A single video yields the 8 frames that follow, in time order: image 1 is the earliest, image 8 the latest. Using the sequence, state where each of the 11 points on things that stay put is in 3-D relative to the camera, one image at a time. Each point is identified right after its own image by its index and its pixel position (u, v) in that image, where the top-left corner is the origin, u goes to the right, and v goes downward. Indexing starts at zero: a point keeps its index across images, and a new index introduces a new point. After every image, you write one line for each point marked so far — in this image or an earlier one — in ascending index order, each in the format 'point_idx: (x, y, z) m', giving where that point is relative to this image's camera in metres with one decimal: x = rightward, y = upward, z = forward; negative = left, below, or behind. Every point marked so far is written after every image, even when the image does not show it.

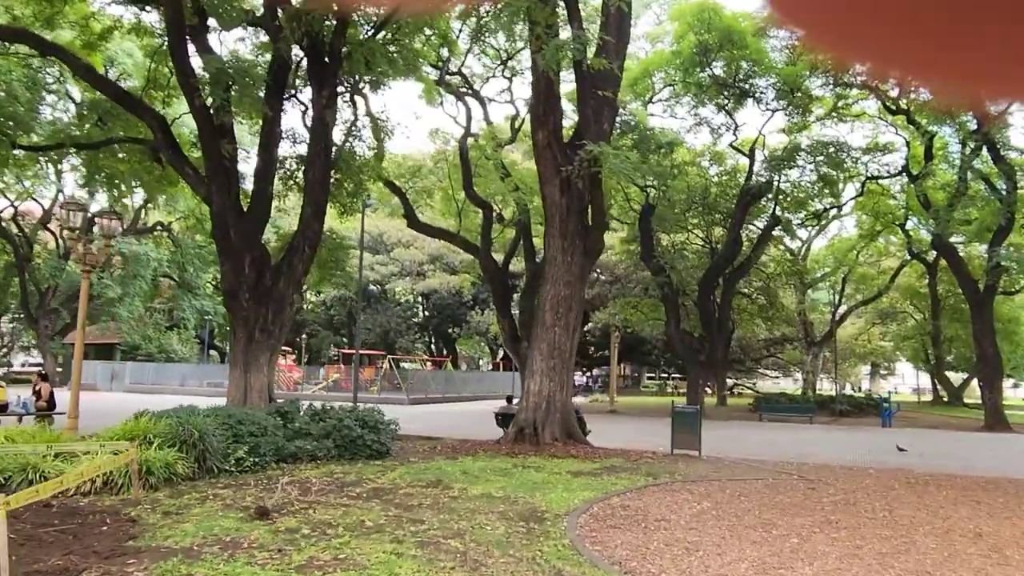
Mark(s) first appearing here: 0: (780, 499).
0: (+3.3, -2.7, +9.2) m
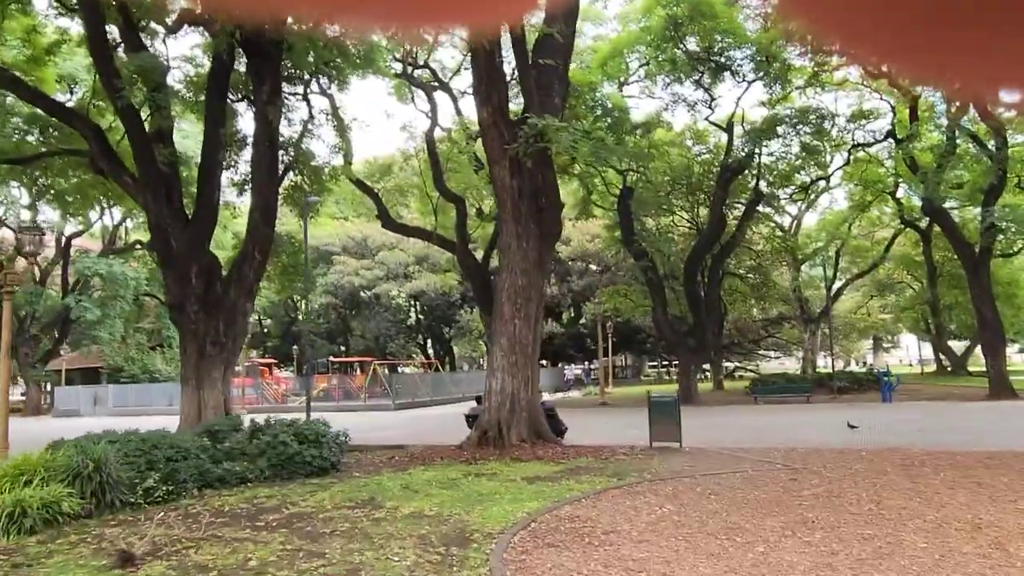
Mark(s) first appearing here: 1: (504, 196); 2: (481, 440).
0: (+2.7, -2.3, +8.2) m
1: (-0.1, +1.6, +12.9) m
2: (-0.6, -2.7, +12.7) m
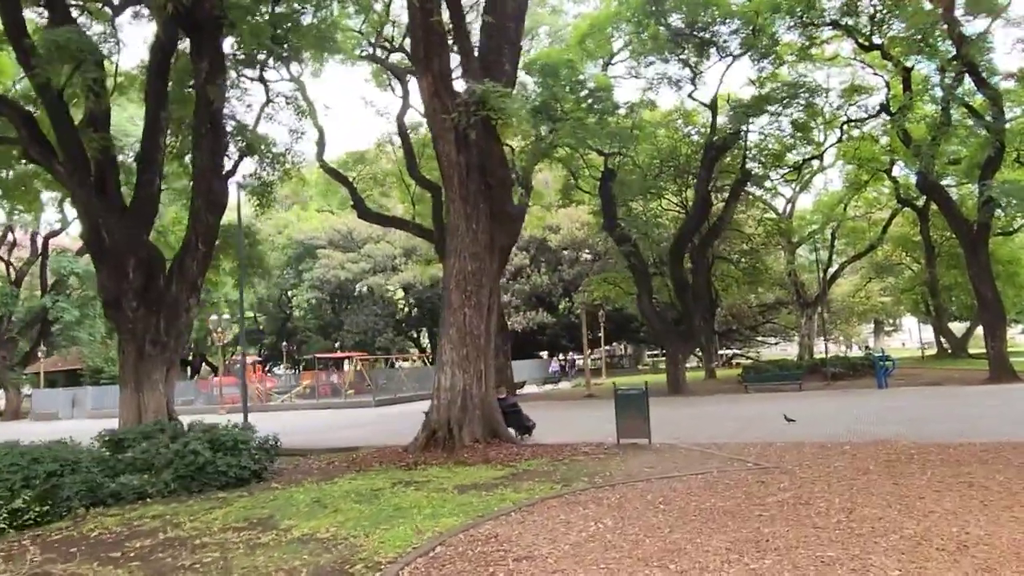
0: (+1.9, -2.1, +7.1) m
1: (-1.0, +1.8, +11.7) m
2: (-1.3, -2.4, +11.6) m
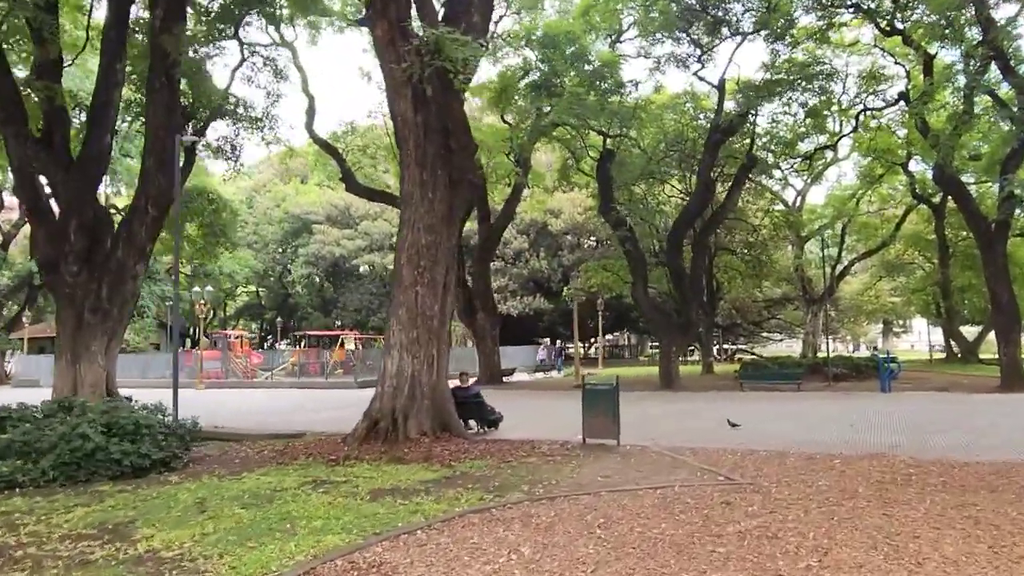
0: (+1.2, -1.9, +5.8) m
1: (-1.5, +2.2, +10.4) m
2: (-2.0, -2.1, +10.4) m
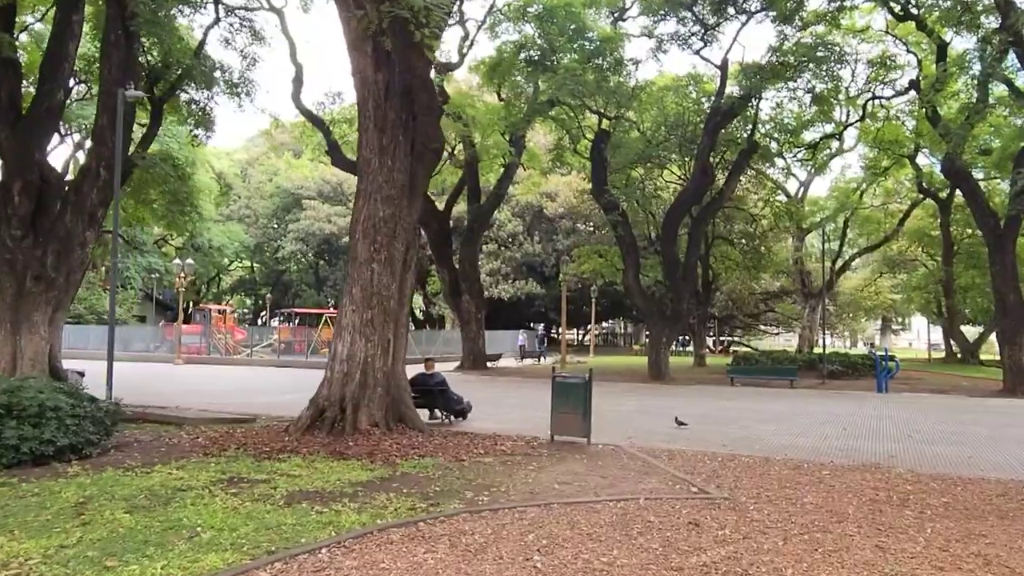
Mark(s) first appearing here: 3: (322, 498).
0: (+0.6, -1.8, +4.9) m
1: (-1.9, +2.5, +9.4) m
2: (-2.6, -1.7, +9.5) m
3: (-1.6, -1.8, +6.2) m
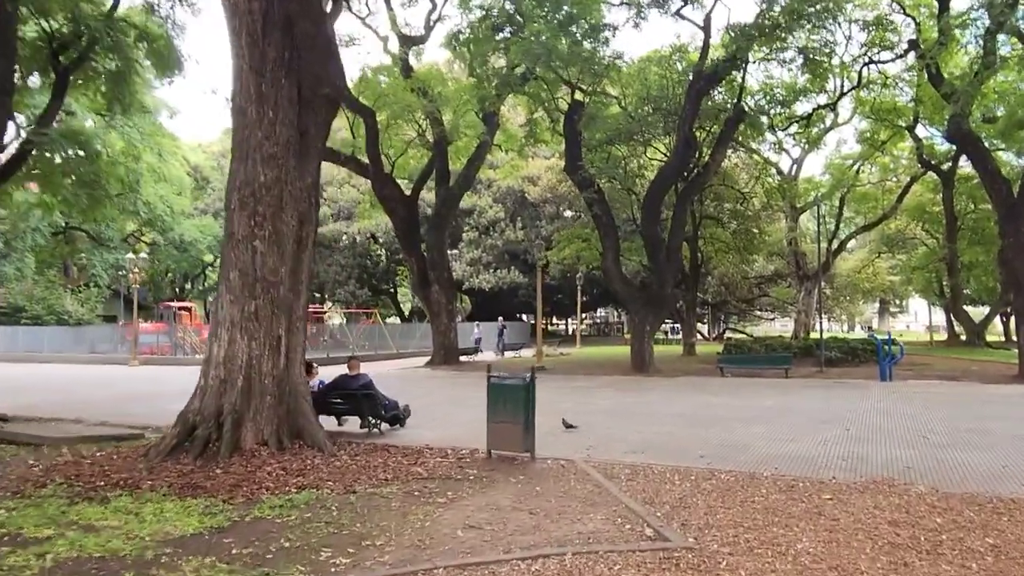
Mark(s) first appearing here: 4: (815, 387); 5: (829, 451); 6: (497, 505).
0: (-0.2, -1.6, +3.0) m
1: (-2.8, +2.7, +7.4) m
2: (-3.4, -1.6, +7.6) m
3: (-2.4, -1.7, +4.3) m
4: (+7.0, -2.3, +17.0) m
5: (+3.7, -1.9, +8.7) m
6: (-0.1, -1.8, +6.2) m
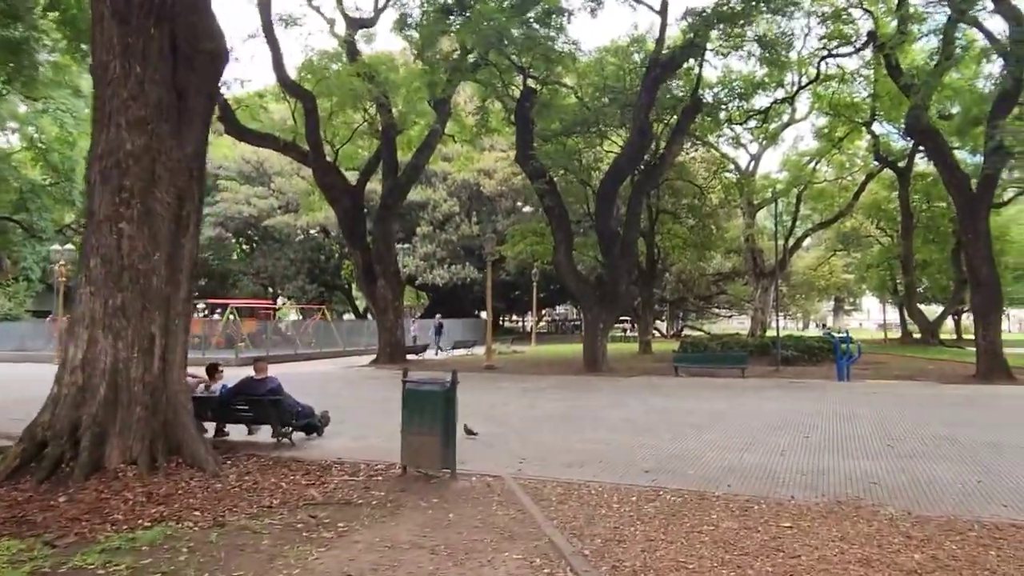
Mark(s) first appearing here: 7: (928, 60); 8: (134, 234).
0: (-0.7, -1.6, +1.9) m
1: (-3.5, +2.7, +6.2) m
2: (-4.1, -1.5, +6.3) m
3: (-3.0, -1.6, +3.1) m
4: (+5.8, -2.2, +16.3) m
5: (+2.9, -1.9, +7.8) m
6: (-0.8, -1.7, +5.1) m
7: (+11.4, +6.4, +20.1) m
8: (-3.3, +0.5, +6.5) m
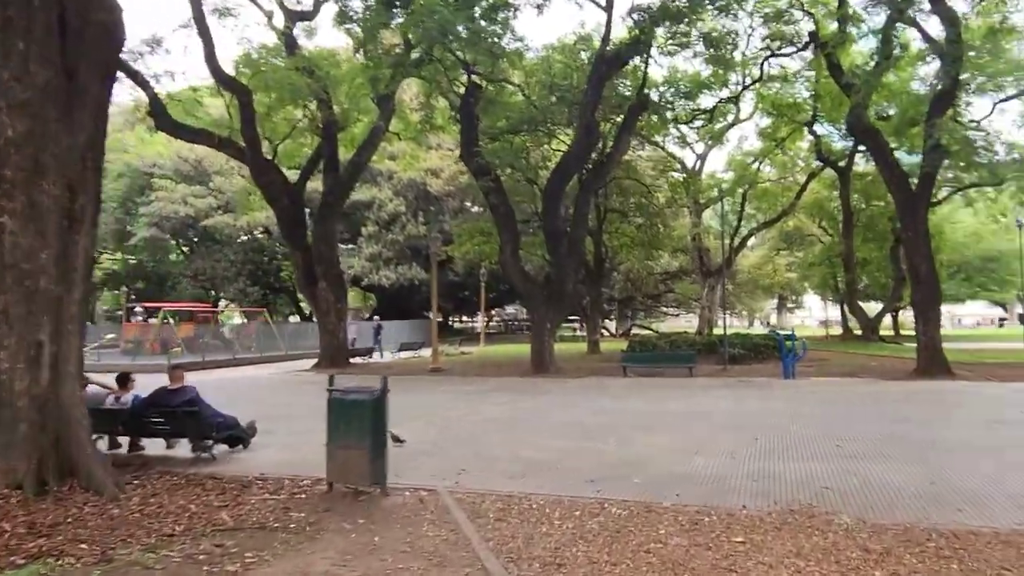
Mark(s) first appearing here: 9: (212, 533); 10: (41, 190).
0: (-0.9, -1.6, +1.4) m
1: (-4.1, +2.7, +5.5) m
2: (-4.6, -1.5, +5.5) m
3: (-3.3, -1.6, +2.4) m
4: (+4.6, -2.2, +16.2) m
5: (+2.3, -1.8, +7.5) m
6: (-1.3, -1.7, +4.5) m
7: (+9.9, +6.5, +20.4) m
8: (-3.9, +0.4, +5.7) m
9: (-2.2, -1.8, +5.3) m
10: (-3.7, +0.8, +5.8) m
